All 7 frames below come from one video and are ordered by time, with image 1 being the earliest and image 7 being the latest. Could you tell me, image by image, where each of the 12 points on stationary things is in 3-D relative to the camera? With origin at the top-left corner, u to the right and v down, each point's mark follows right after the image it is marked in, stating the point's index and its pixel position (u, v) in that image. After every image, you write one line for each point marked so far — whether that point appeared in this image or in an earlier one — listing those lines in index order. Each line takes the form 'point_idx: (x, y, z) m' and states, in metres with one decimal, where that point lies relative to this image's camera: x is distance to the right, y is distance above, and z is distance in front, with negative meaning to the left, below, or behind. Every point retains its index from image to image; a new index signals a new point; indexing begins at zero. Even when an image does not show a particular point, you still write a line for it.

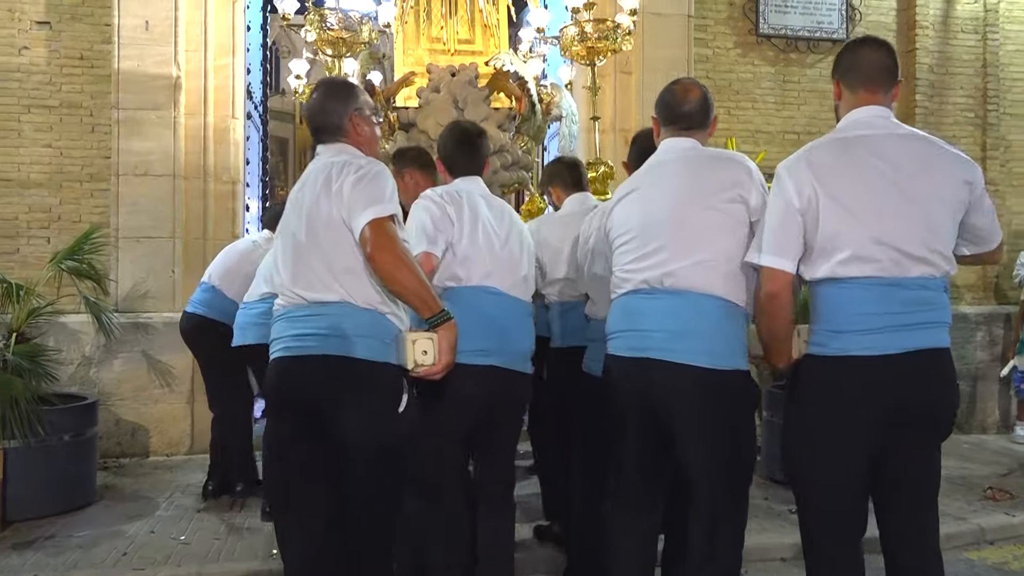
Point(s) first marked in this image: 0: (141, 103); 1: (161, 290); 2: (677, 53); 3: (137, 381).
0: (-2.7, +1.4, +6.5) m
1: (-2.6, 0.0, +6.5) m
2: (+1.4, +1.9, +7.3) m
3: (-2.7, -0.7, +6.4) m
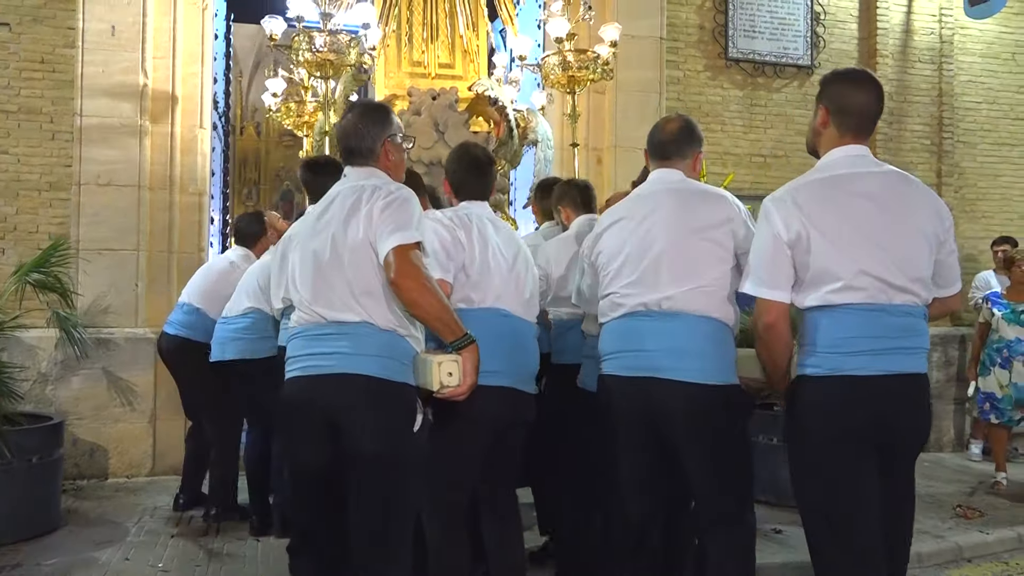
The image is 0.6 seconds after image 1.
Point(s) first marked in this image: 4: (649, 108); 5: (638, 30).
0: (-2.9, +1.3, +6.3) m
1: (-2.8, -0.1, +6.3) m
2: (+1.1, +1.8, +7.4) m
3: (-2.9, -0.8, +6.1) m
4: (+1.1, +1.5, +7.4) m
5: (+1.1, +2.1, +7.4) m
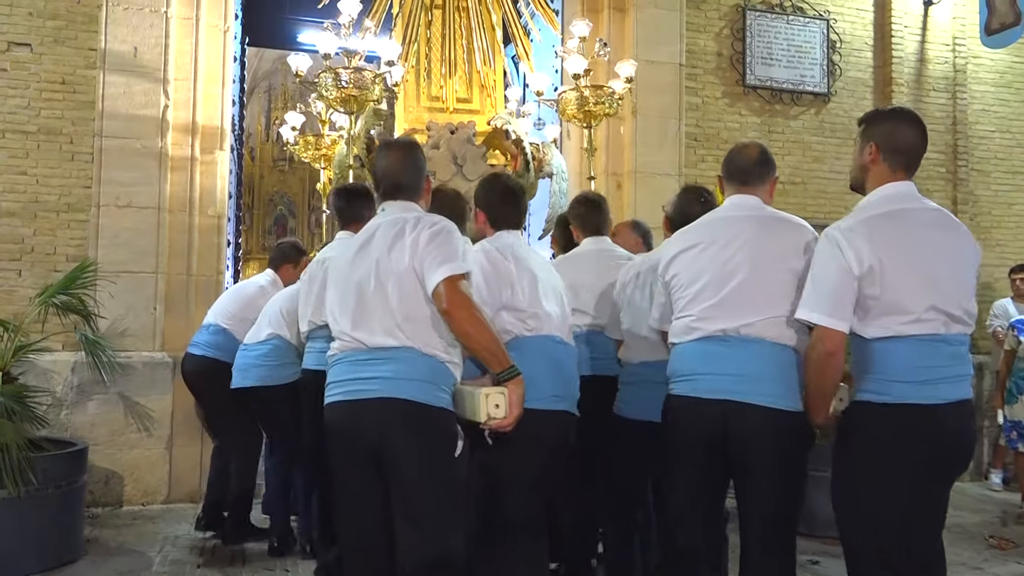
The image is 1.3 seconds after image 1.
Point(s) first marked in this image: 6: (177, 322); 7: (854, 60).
0: (-2.7, +1.1, +6.2) m
1: (-2.6, -0.3, +6.2) m
2: (+1.3, +1.6, +7.4) m
3: (-2.7, -0.9, +6.0) m
4: (+1.3, +1.3, +7.4) m
5: (+1.2, +1.9, +7.4) m
6: (-2.4, -0.2, +6.3) m
7: (+3.1, +2.1, +8.1) m
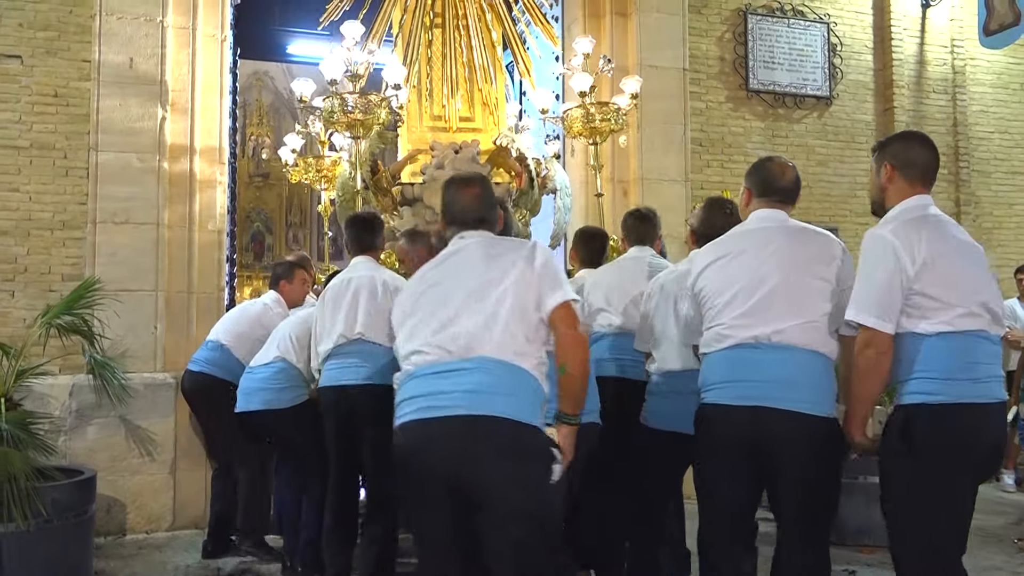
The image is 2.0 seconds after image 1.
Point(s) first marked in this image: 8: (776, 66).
0: (-2.6, +1.0, +6.0) m
1: (-2.5, -0.4, +5.9) m
2: (+1.3, +1.5, +7.3) m
3: (-2.6, -1.1, +5.8) m
4: (+1.3, +1.2, +7.3) m
5: (+1.2, +1.9, +7.3) m
6: (-2.3, -0.4, +6.1) m
7: (+3.1, +2.1, +8.1) m
8: (+2.3, +2.0, +7.8) m
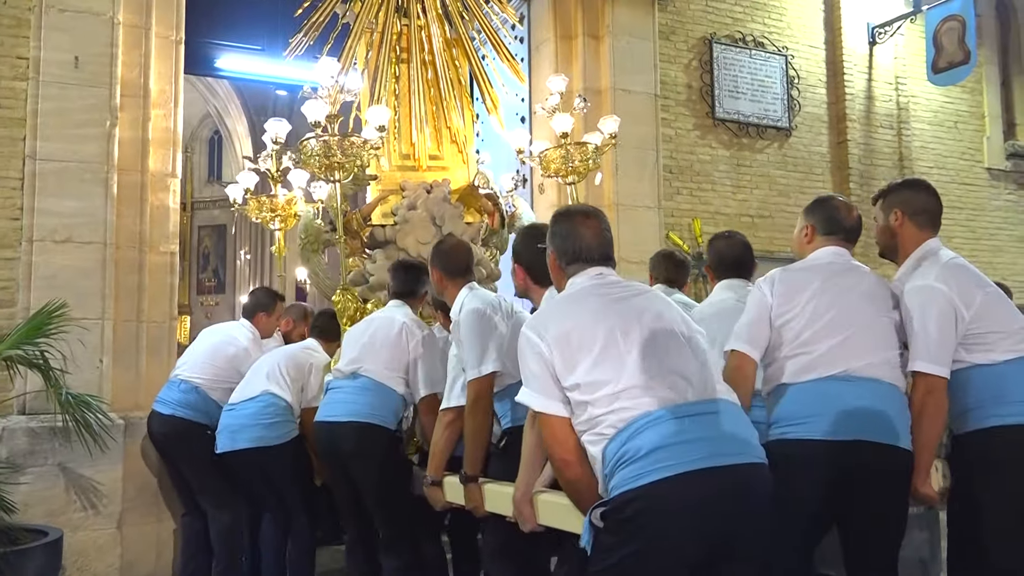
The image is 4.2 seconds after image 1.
0: (-2.7, +0.8, +5.3) m
1: (-2.5, -0.6, +5.2) m
2: (+1.1, +1.3, +7.2) m
3: (-2.6, -1.2, +5.0) m
4: (+1.1, +1.0, +7.1) m
5: (+1.0, +1.6, +7.1) m
6: (-2.4, -0.5, +5.4) m
7: (+2.8, +1.8, +8.2) m
8: (+2.0, +1.7, +7.8) m
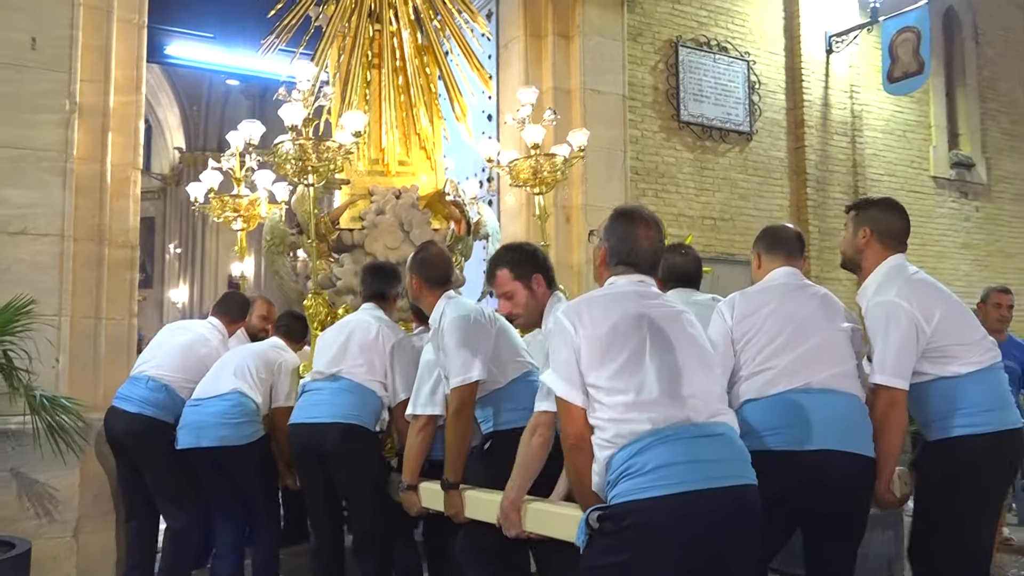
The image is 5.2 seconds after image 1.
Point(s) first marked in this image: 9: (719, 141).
0: (-2.8, +0.8, +5.0) m
1: (-2.6, -0.5, +4.9) m
2: (+0.8, +1.3, +7.2) m
3: (-2.7, -1.2, +4.7) m
4: (+0.8, +1.0, +7.1) m
5: (+0.7, +1.6, +7.1) m
6: (-2.5, -0.5, +5.1) m
7: (+2.4, +1.8, +8.3) m
8: (+1.7, +1.7, +7.9) m
9: (+1.8, +1.3, +7.9) m
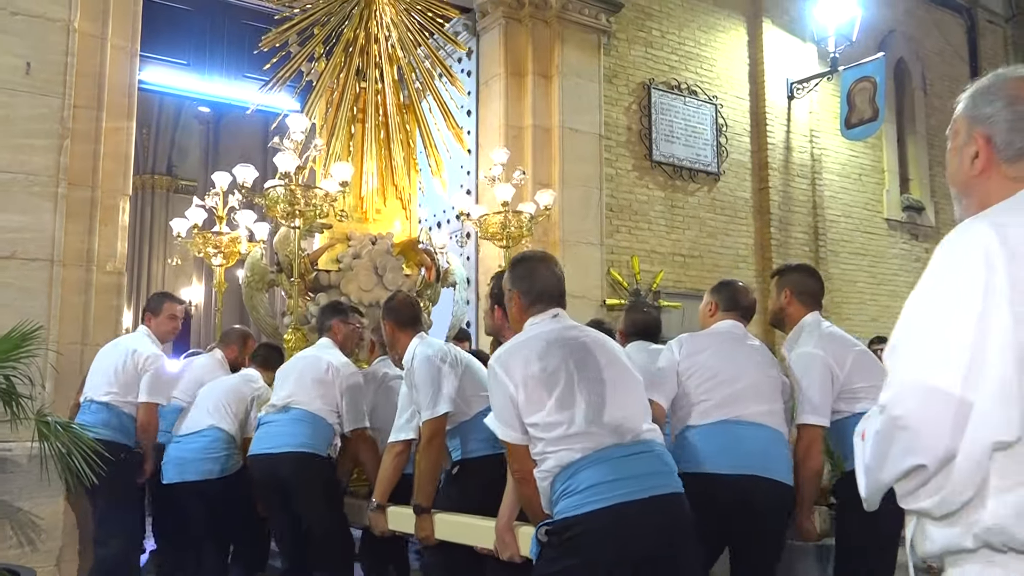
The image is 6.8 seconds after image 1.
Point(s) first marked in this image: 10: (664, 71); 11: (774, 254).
0: (-2.8, +0.7, +5.0) m
1: (-2.7, -0.7, +4.9) m
2: (+0.7, +1.0, +7.4) m
3: (-2.7, -1.3, +4.6) m
4: (+0.7, +0.7, +7.3) m
5: (+0.6, +1.4, +7.3) m
6: (-2.6, -0.7, +5.1) m
7: (+2.2, +1.4, +8.6) m
8: (+1.5, +1.4, +8.1) m
9: (+1.6, +1.0, +8.2) m
10: (+1.4, +2.0, +8.2) m
11: (+2.5, +0.3, +8.6) m
